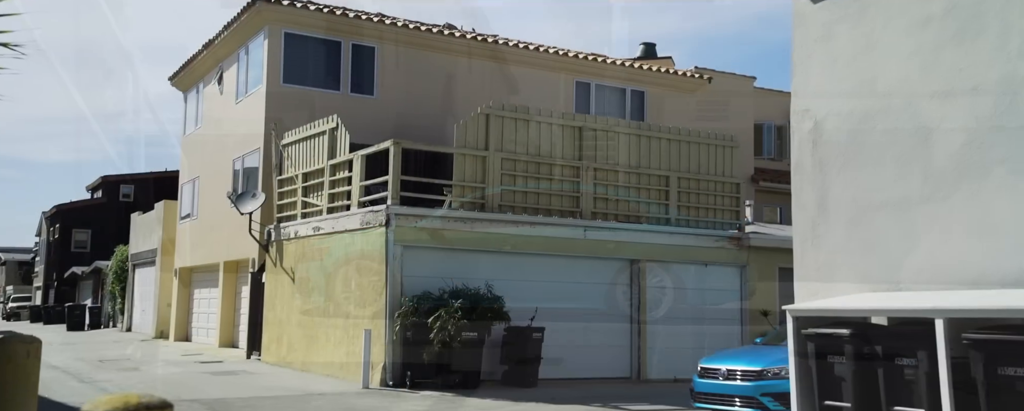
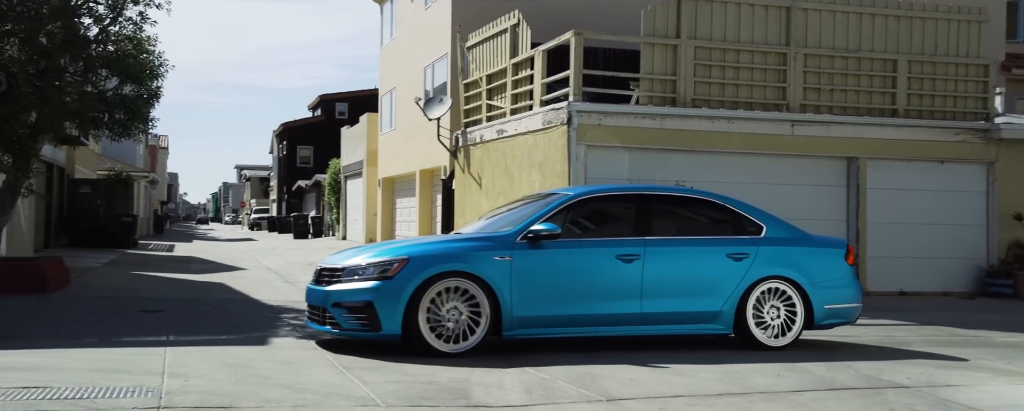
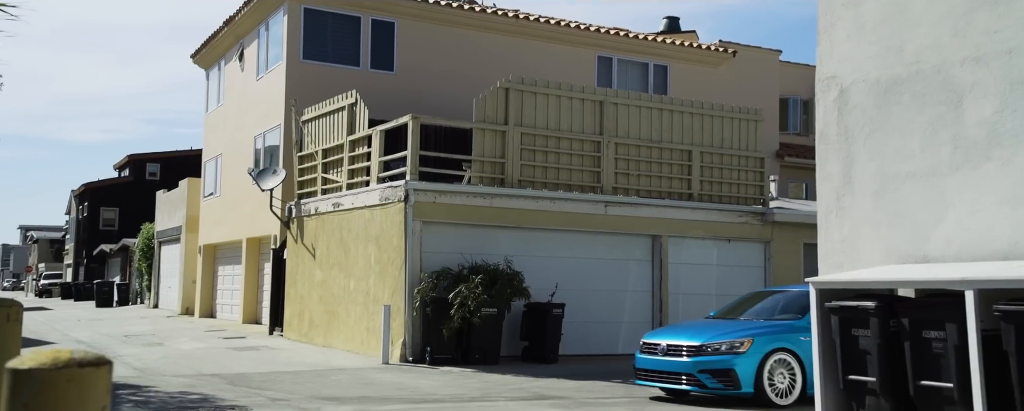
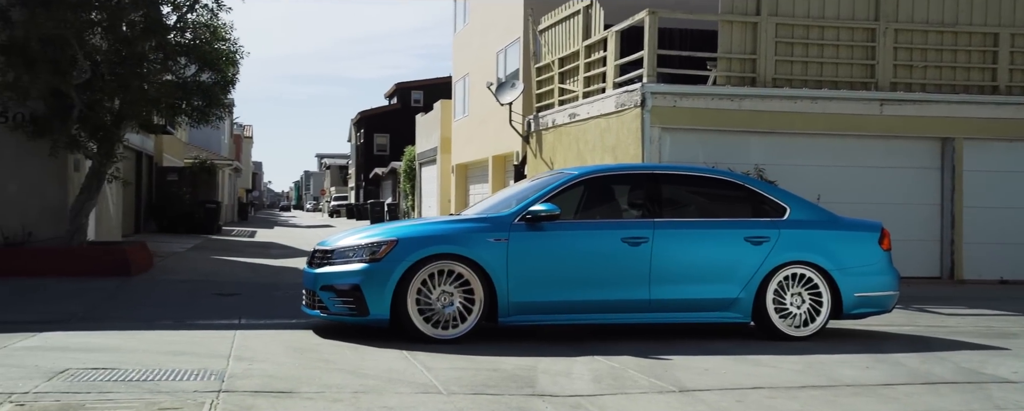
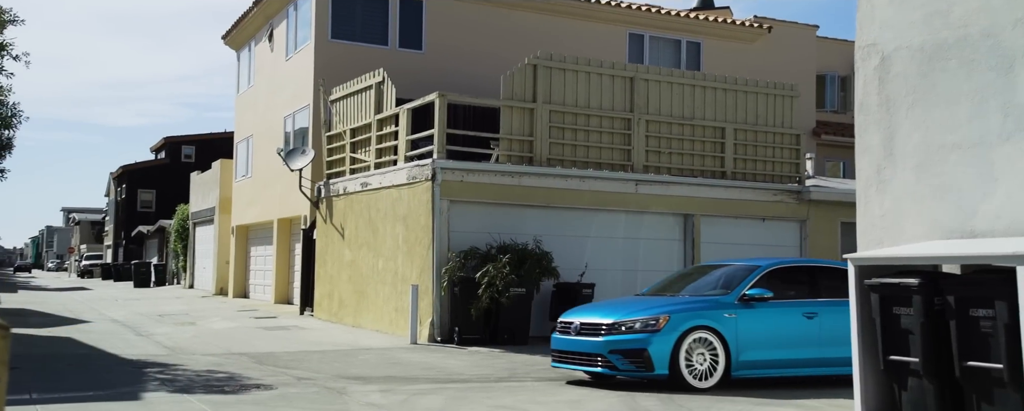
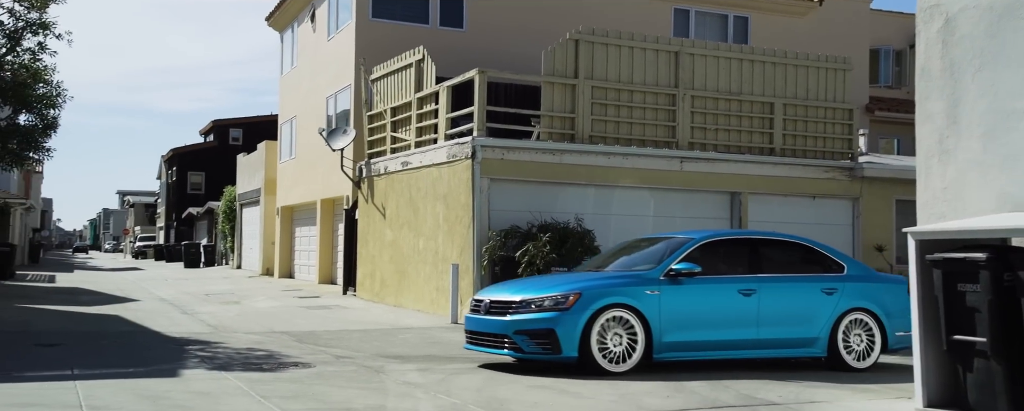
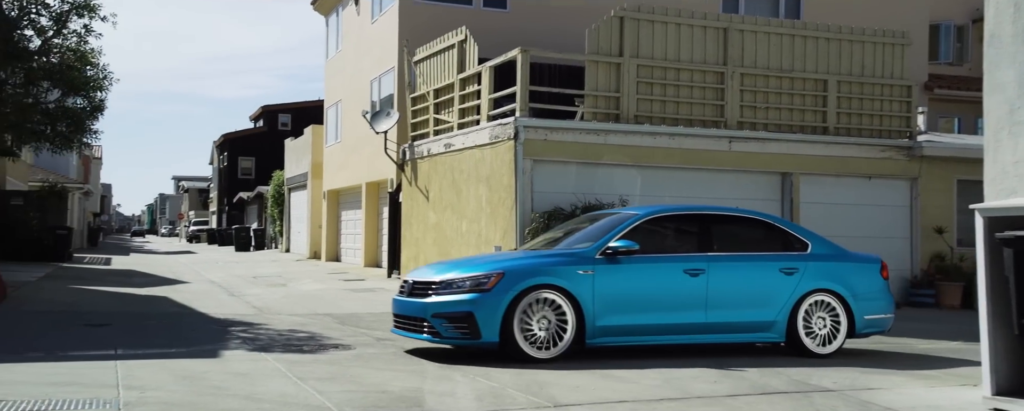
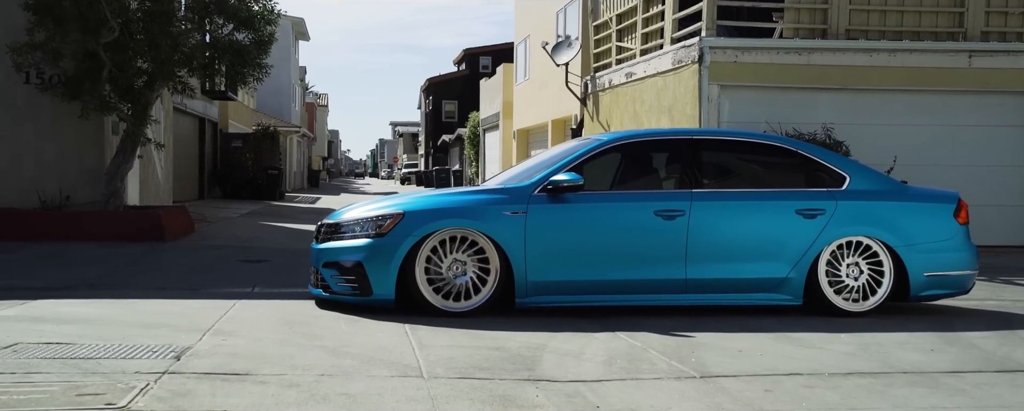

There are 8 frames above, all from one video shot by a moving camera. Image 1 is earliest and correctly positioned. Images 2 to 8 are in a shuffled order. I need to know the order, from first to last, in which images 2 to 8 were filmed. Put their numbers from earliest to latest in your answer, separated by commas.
3, 5, 6, 7, 2, 4, 8
